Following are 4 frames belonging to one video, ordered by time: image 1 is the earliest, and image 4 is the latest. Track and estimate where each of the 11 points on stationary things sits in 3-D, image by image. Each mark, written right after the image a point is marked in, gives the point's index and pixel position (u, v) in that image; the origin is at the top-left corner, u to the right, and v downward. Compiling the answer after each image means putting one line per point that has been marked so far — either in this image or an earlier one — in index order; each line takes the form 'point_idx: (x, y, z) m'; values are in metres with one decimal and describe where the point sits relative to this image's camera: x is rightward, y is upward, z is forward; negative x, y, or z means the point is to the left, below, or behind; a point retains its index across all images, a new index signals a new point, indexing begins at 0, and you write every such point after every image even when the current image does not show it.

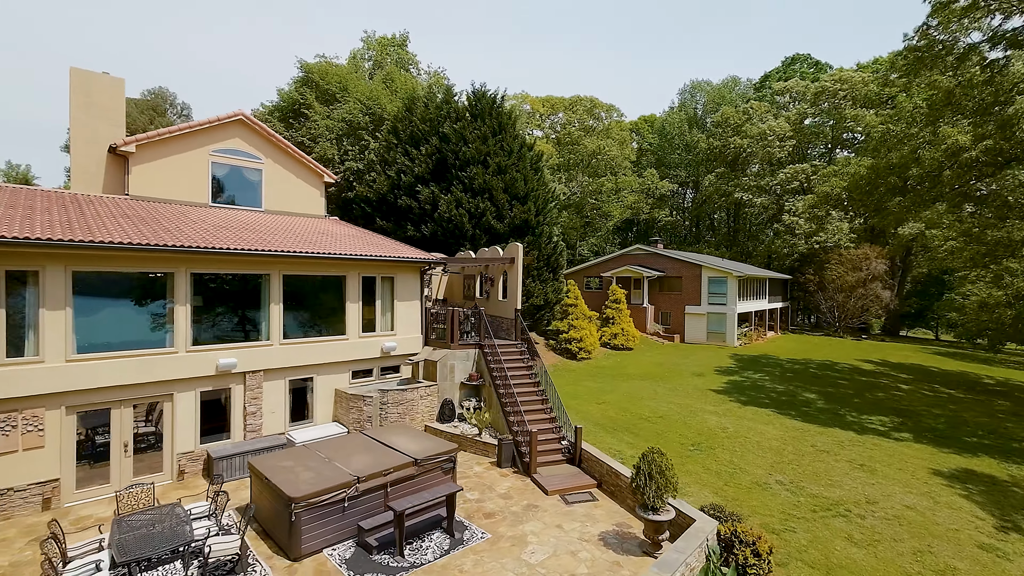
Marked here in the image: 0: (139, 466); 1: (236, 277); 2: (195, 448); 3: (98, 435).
0: (-8.6, -4.1, +11.1) m
1: (-7.2, +0.3, +12.5) m
2: (-7.8, -3.9, +11.8) m
3: (-9.2, -3.2, +10.6) m
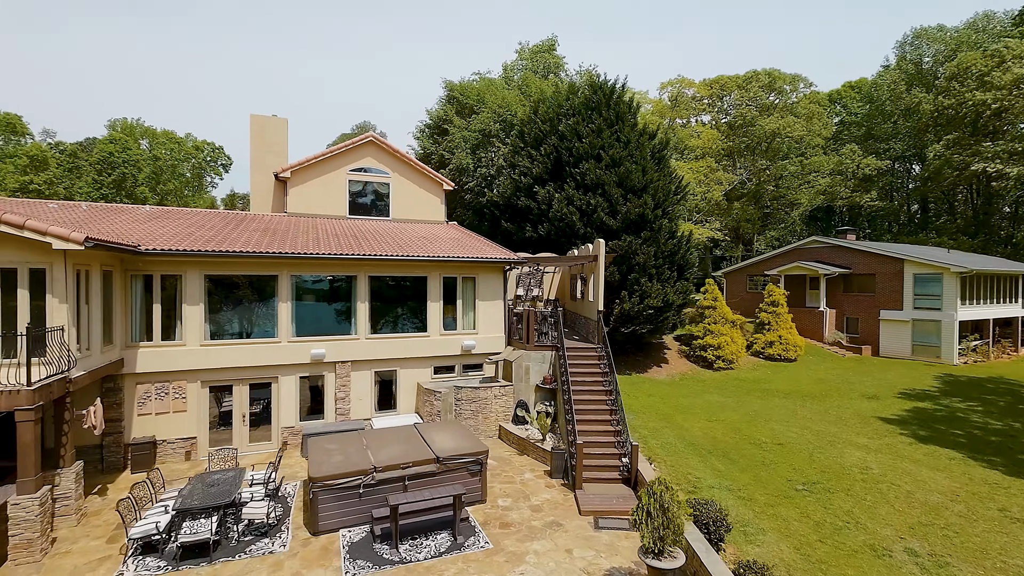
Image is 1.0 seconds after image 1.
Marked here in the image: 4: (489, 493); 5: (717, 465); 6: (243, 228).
0: (-7.2, -4.1, +13.5) m
1: (-5.5, +0.3, +14.3) m
2: (-6.3, -3.9, +13.9) m
3: (-8.0, -3.2, +13.3) m
4: (-0.6, -4.7, +10.9) m
5: (+5.4, -4.6, +12.6) m
6: (-8.9, +2.0, +16.1) m
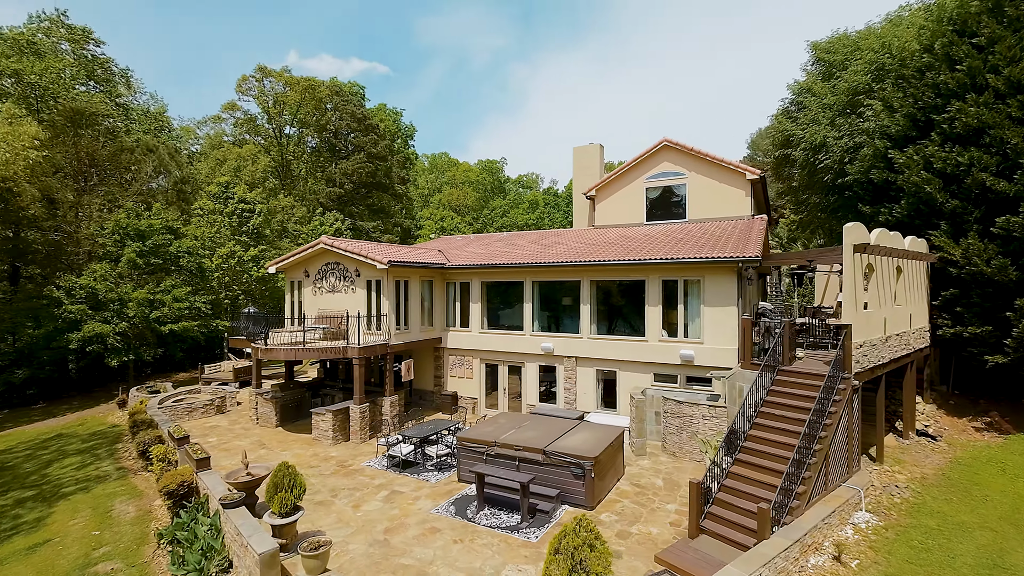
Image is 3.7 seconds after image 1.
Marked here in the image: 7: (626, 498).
0: (-0.1, -4.2, +17.4) m
1: (+1.7, +0.2, +16.5) m
2: (+0.8, -4.1, +16.8) m
3: (-0.7, -3.4, +17.8) m
4: (+2.1, -4.7, +10.6) m
5: (+7.1, -4.7, +7.0) m
6: (+0.9, +1.8, +20.4) m
7: (+2.6, -4.7, +10.9) m
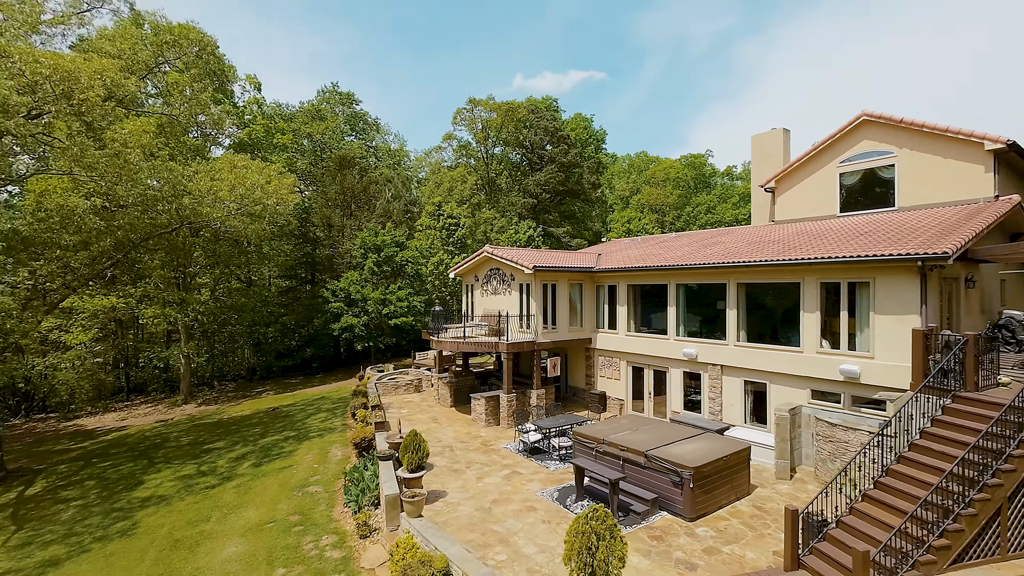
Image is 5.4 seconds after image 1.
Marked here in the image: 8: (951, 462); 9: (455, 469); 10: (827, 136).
0: (+5.1, -4.3, +17.1) m
1: (+6.3, +0.1, +15.6) m
2: (+5.7, -4.2, +16.3) m
3: (+4.7, -3.5, +17.8) m
4: (+4.1, -4.8, +10.0) m
5: (+7.2, -4.8, +4.7) m
6: (+7.3, +1.7, +19.4) m
7: (+4.8, -4.8, +10.1) m
8: (+7.2, -2.9, +7.8) m
9: (-1.5, -4.9, +13.1) m
10: (+12.4, +6.0, +19.2) m
